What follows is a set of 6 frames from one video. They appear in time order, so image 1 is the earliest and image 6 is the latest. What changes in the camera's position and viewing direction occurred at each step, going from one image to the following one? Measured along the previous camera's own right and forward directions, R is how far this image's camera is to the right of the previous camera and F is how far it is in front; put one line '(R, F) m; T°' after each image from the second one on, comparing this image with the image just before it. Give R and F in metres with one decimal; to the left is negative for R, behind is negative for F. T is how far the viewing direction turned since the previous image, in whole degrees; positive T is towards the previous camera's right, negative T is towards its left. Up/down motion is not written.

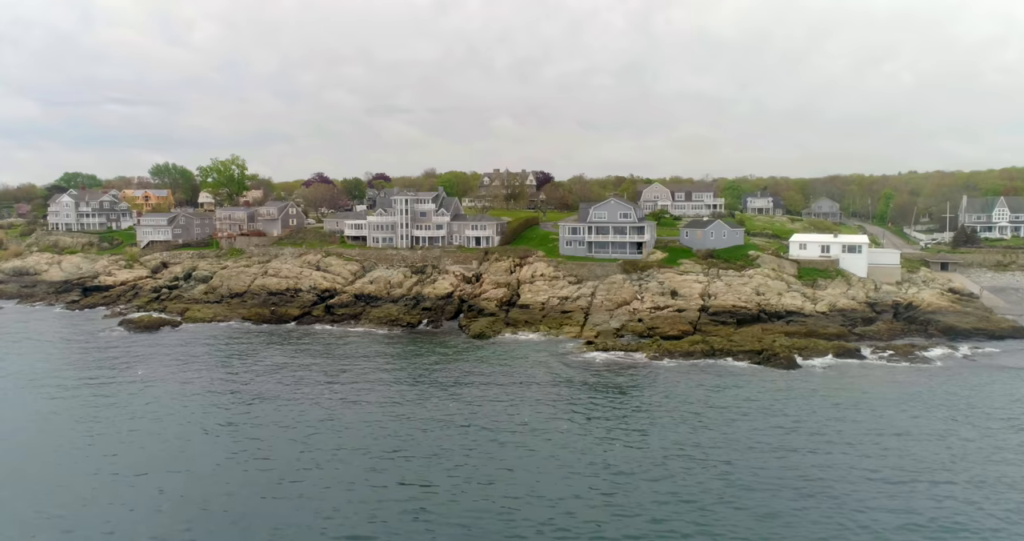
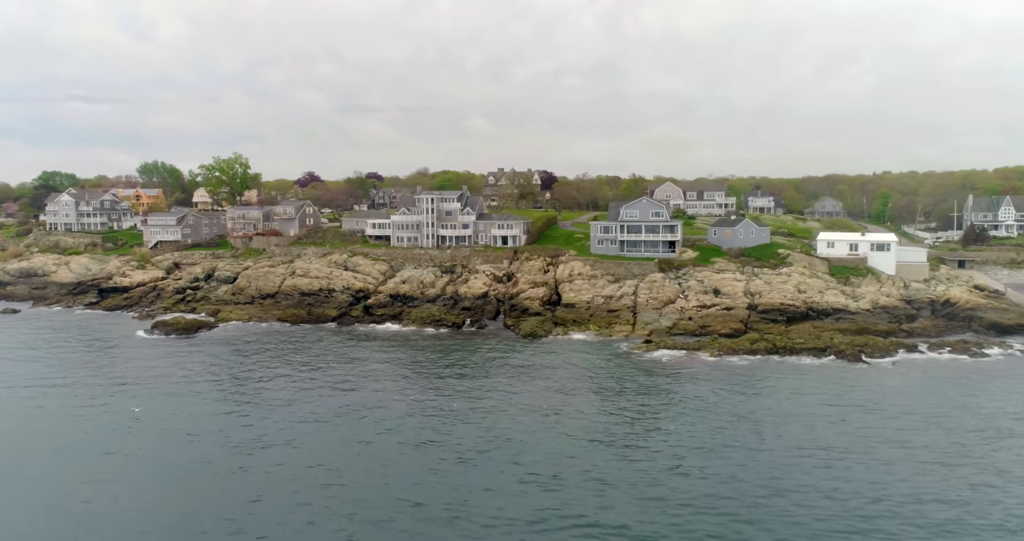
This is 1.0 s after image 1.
(-5.6, +0.6) m; +2°
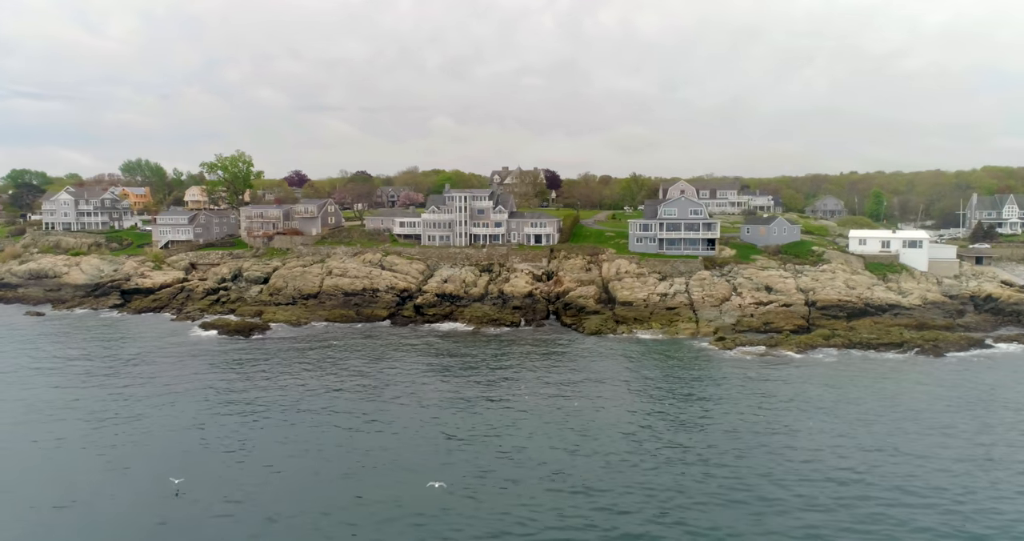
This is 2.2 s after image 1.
(-7.2, +0.8) m; +3°
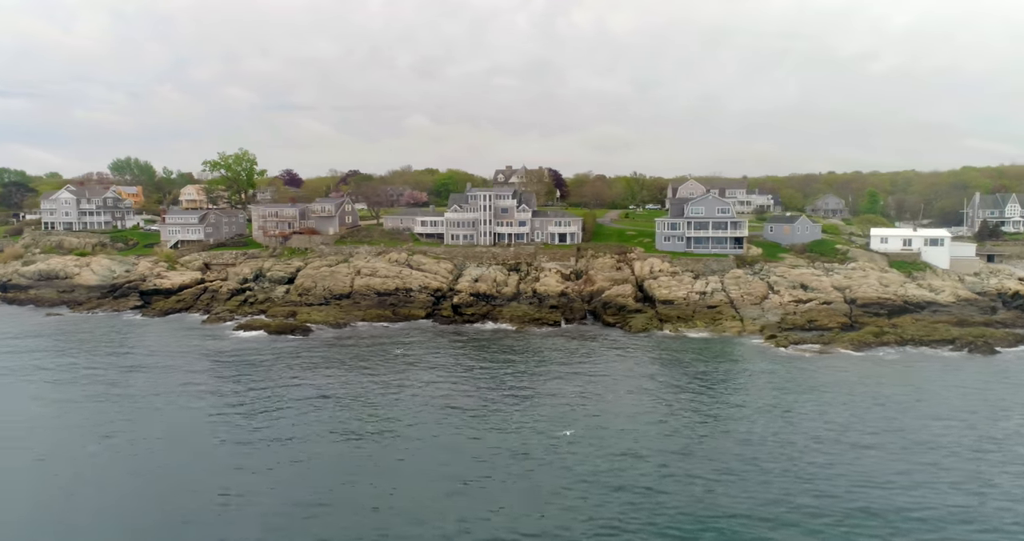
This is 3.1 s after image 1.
(-5.1, +0.5) m; +2°
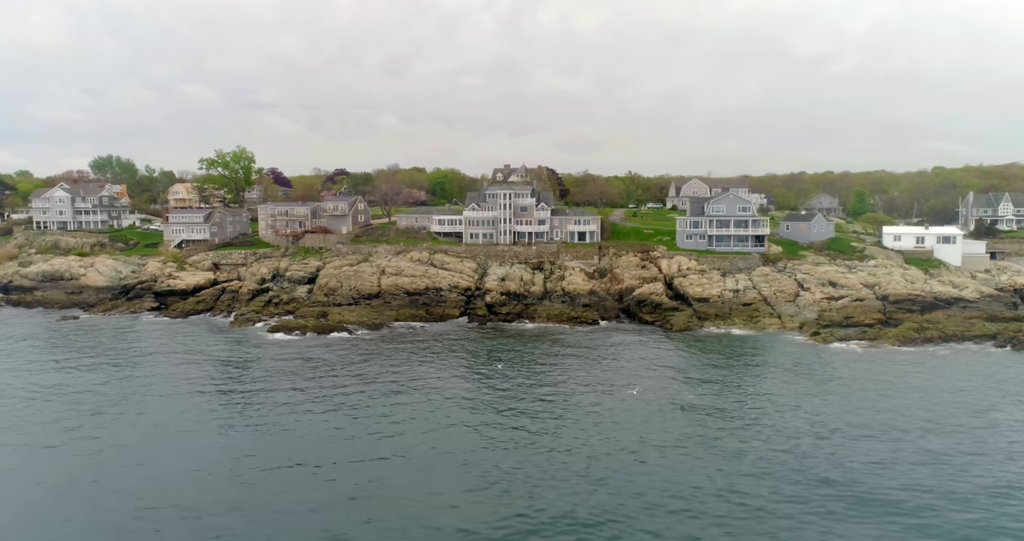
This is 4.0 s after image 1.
(-5.2, +0.5) m; +2°
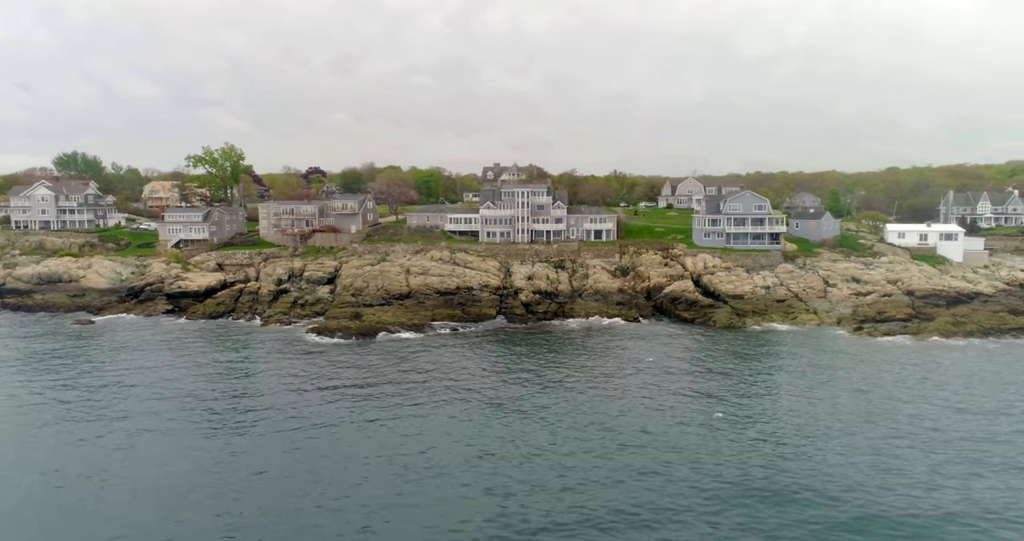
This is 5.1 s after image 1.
(-6.6, +0.7) m; +4°
